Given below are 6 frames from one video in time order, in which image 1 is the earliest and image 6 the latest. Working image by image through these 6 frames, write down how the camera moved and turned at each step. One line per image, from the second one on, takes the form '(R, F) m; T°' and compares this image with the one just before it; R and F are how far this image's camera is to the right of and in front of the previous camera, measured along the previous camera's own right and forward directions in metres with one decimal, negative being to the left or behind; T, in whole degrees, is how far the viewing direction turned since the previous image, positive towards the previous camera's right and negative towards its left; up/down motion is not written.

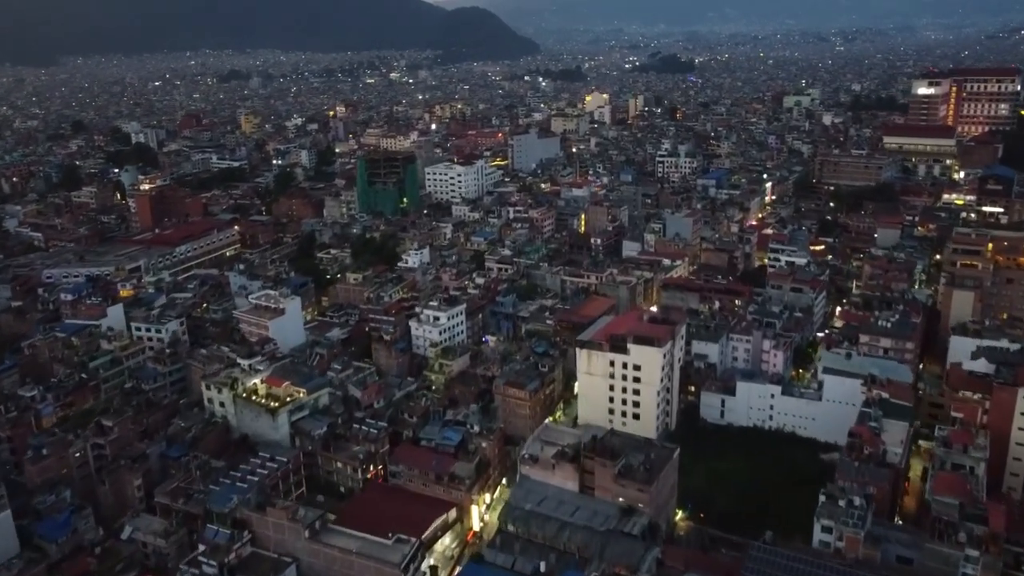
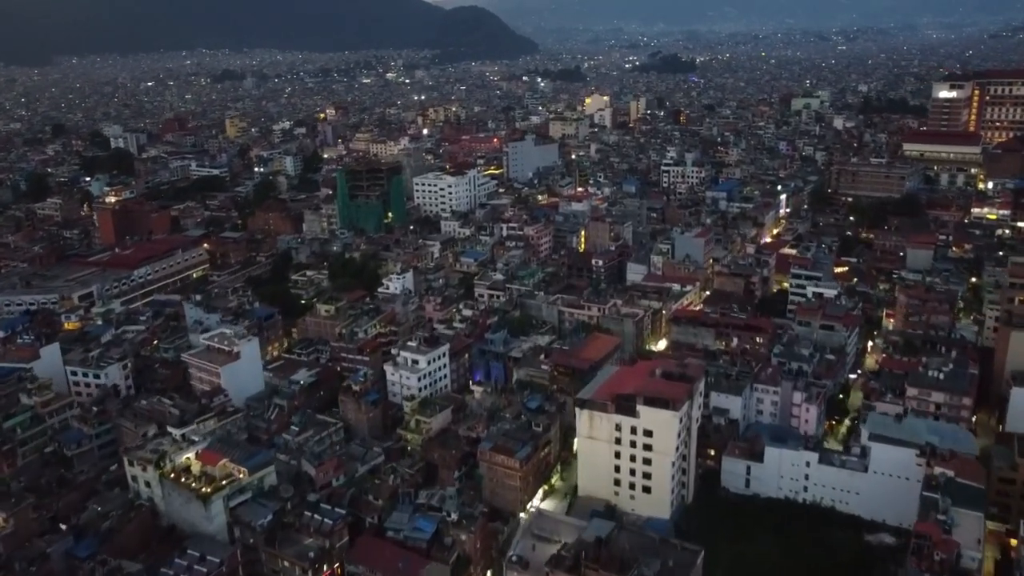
(+0.3, +4.0) m; 0°
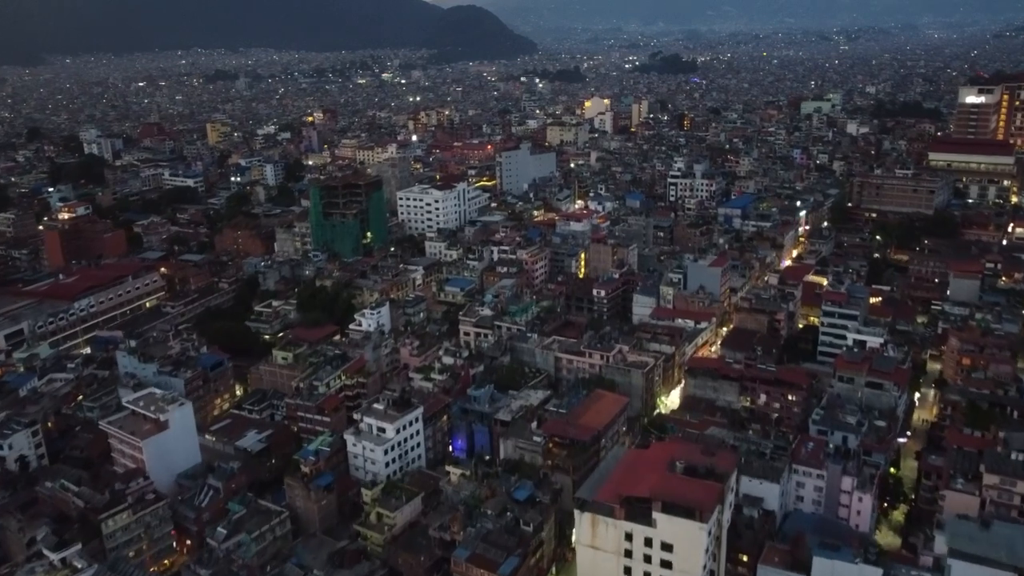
(+0.4, +4.5) m; 0°
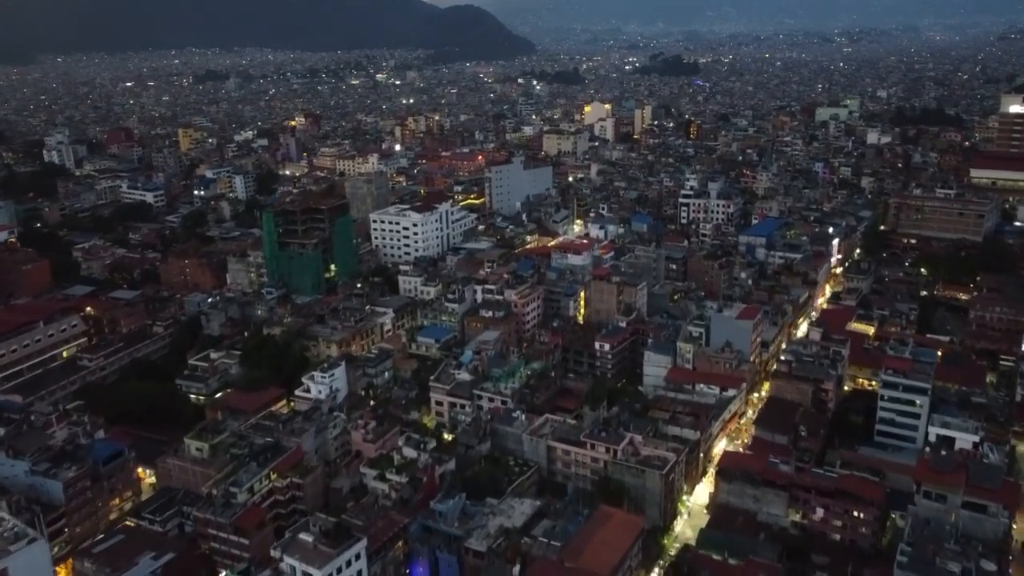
(+0.5, +6.0) m; 0°
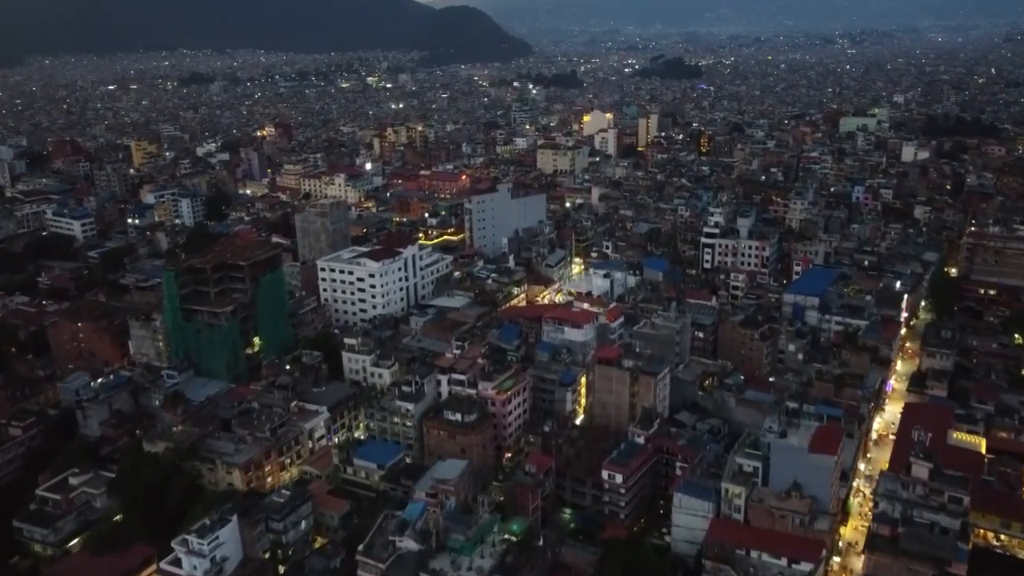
(+0.7, +8.5) m; 0°
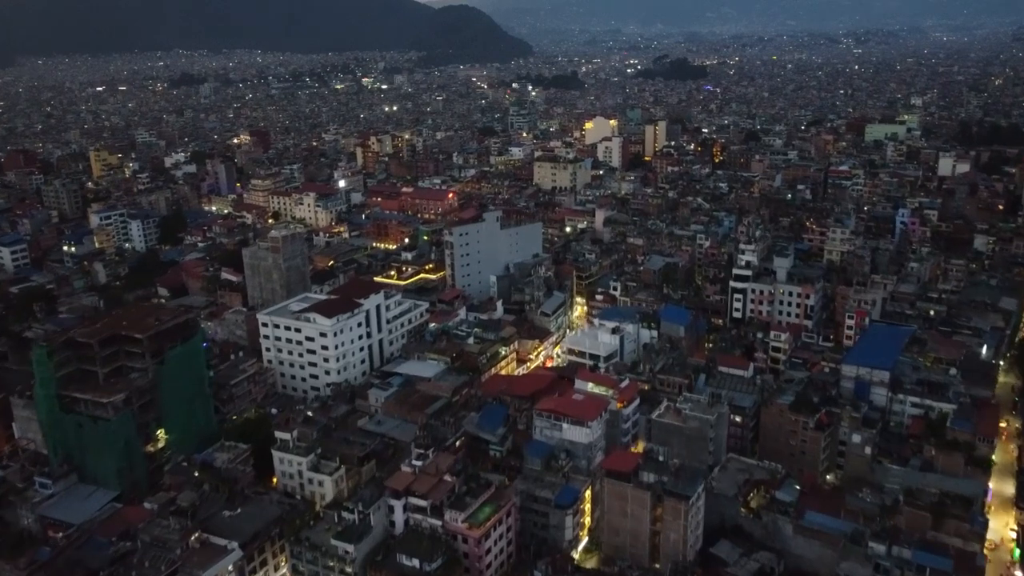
(+0.5, +6.5) m; 0°
